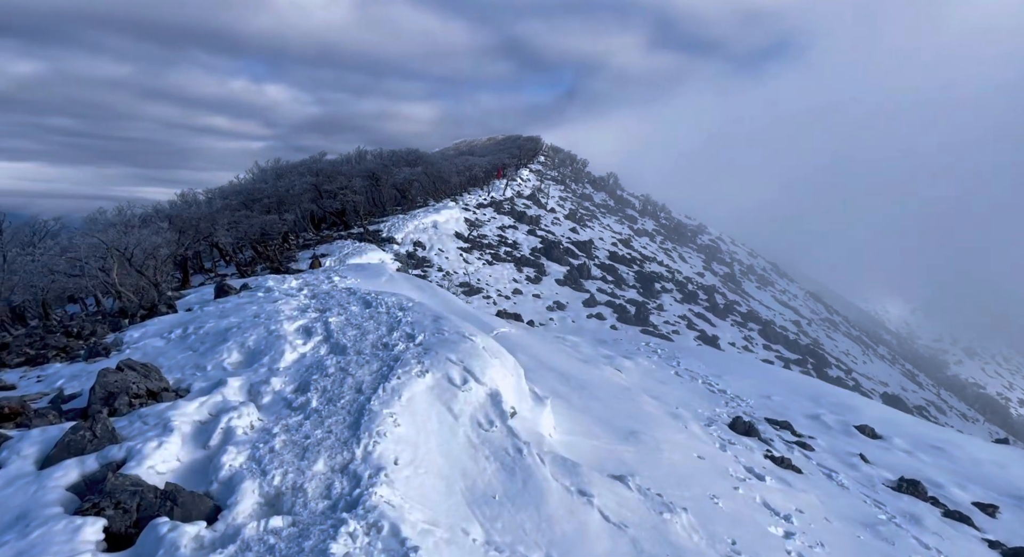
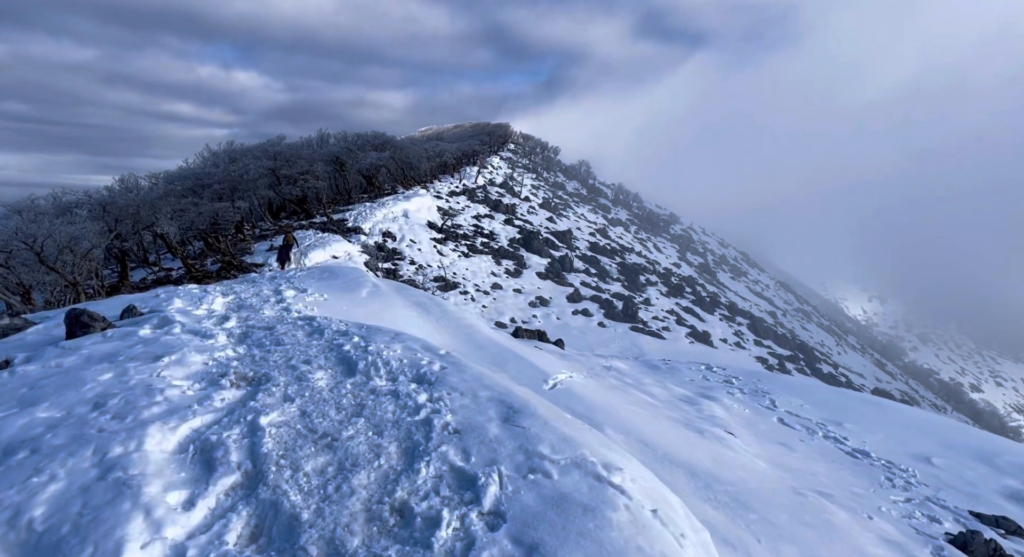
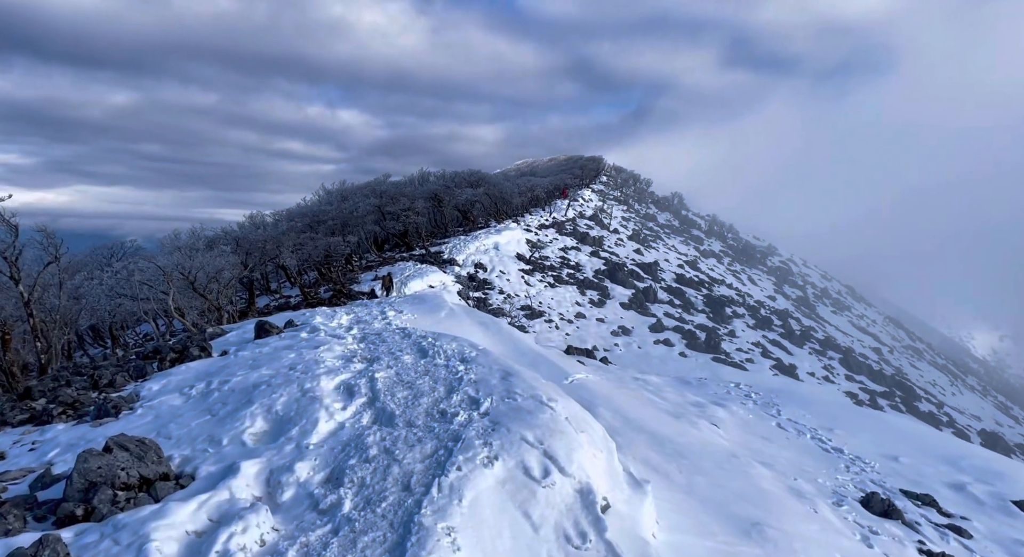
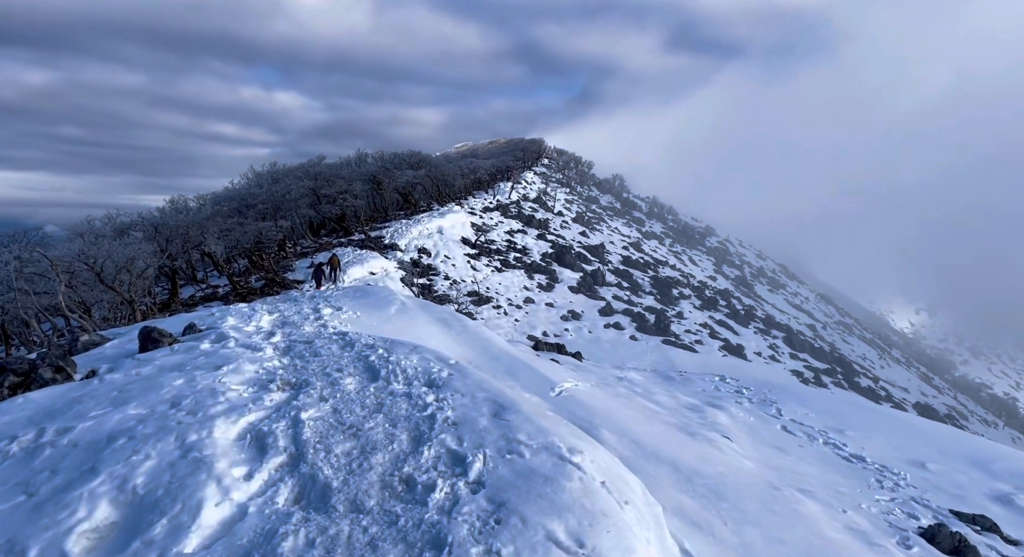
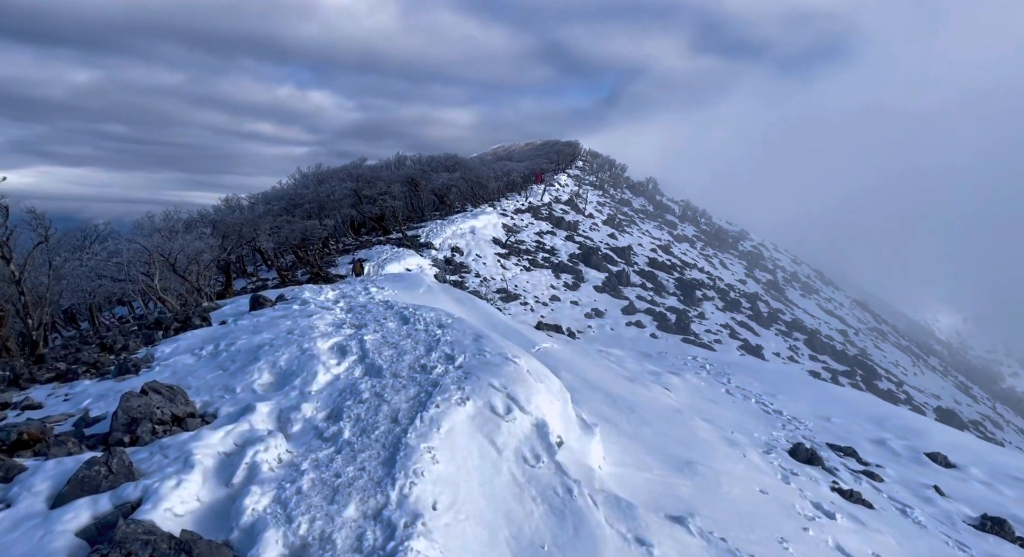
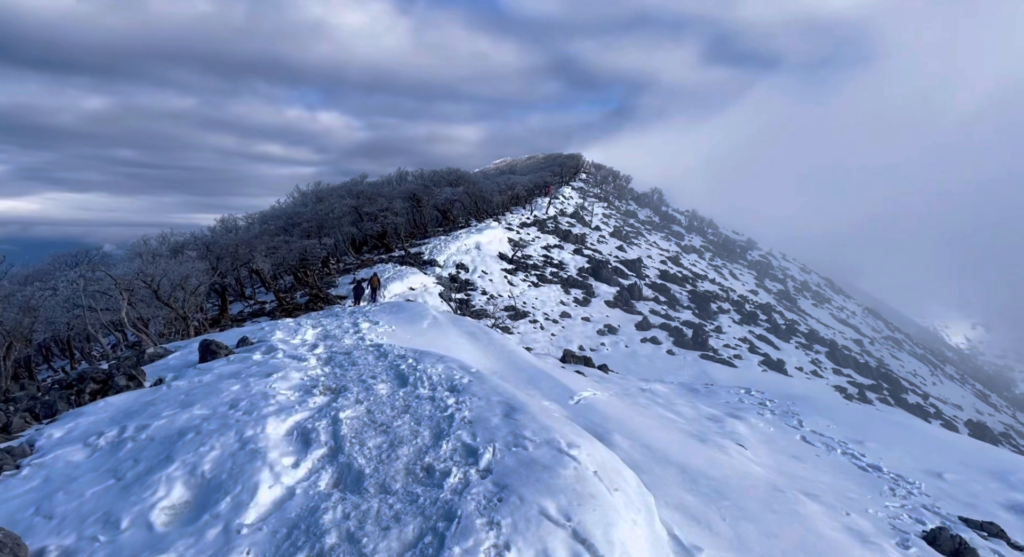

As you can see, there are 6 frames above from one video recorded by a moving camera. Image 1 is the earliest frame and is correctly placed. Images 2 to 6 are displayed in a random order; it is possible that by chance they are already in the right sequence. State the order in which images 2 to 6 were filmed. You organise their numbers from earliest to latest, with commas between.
5, 3, 6, 4, 2
